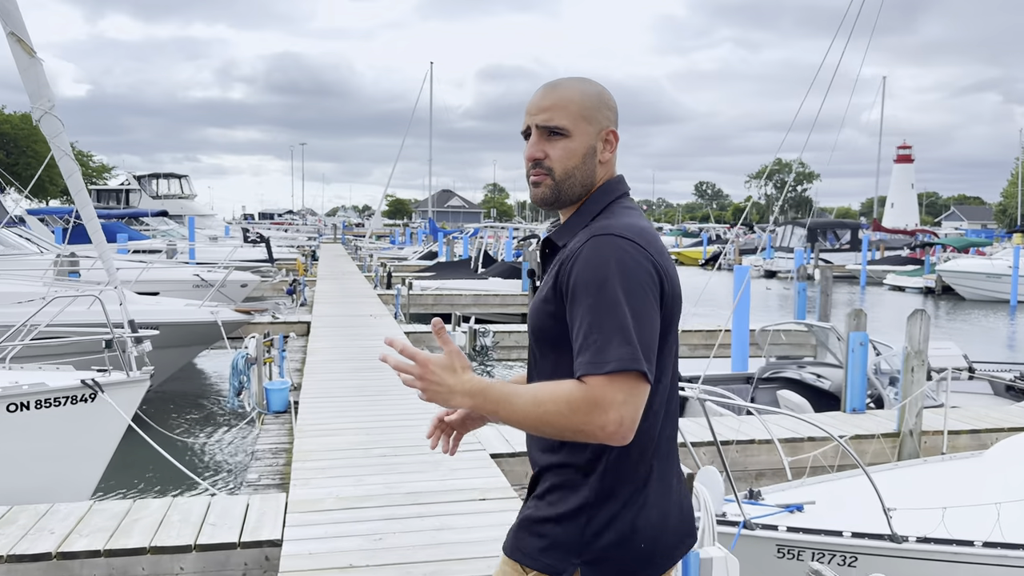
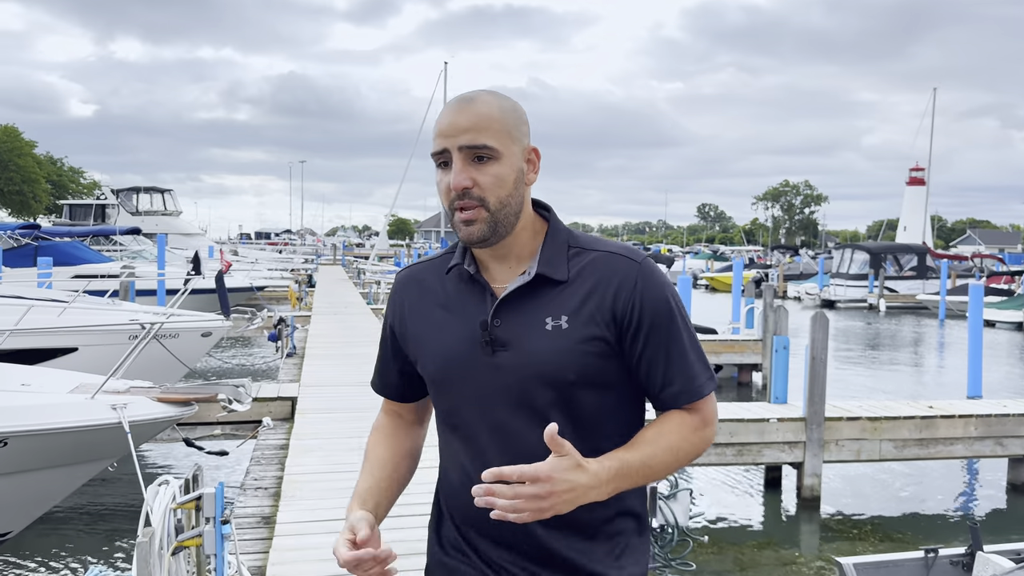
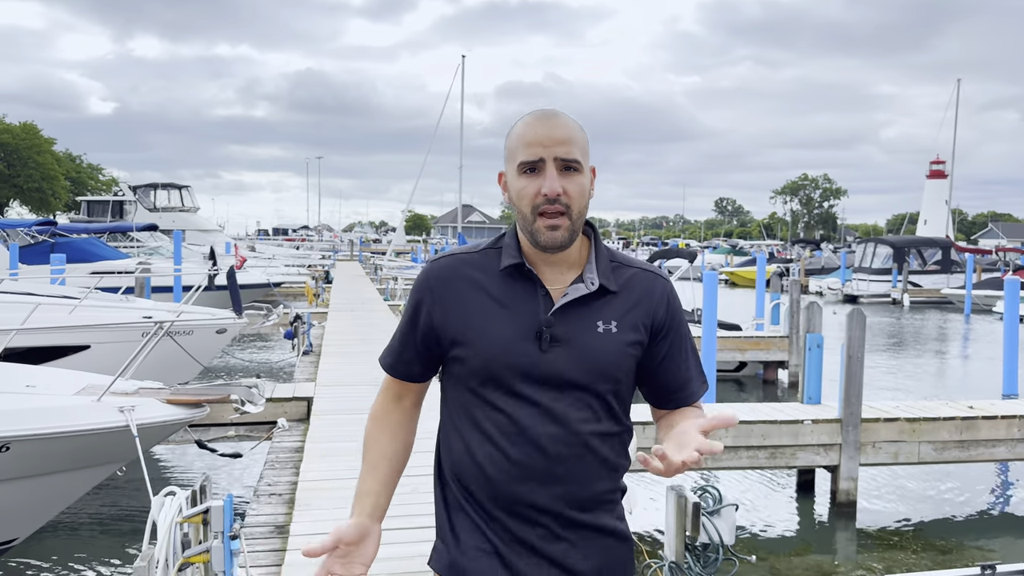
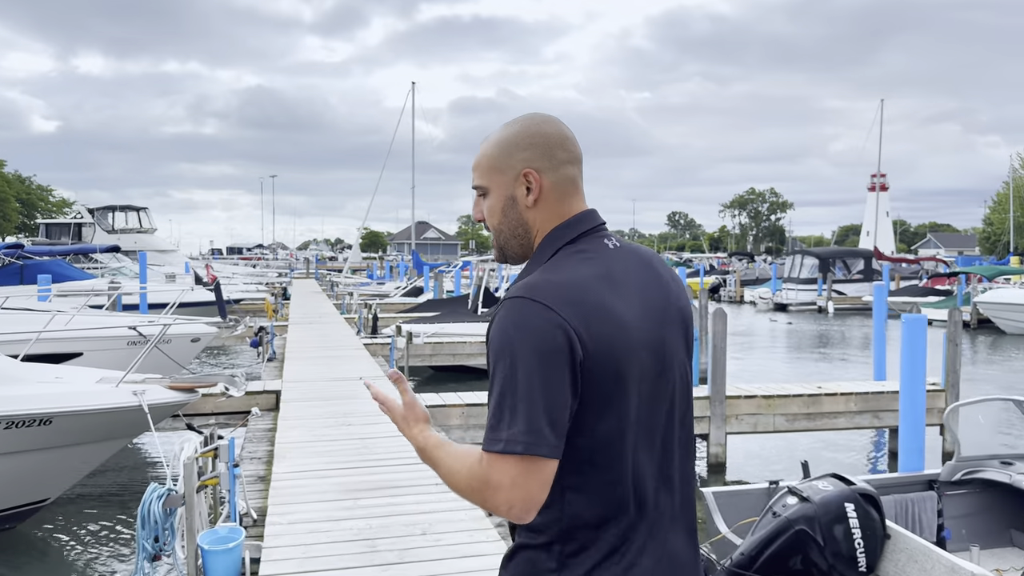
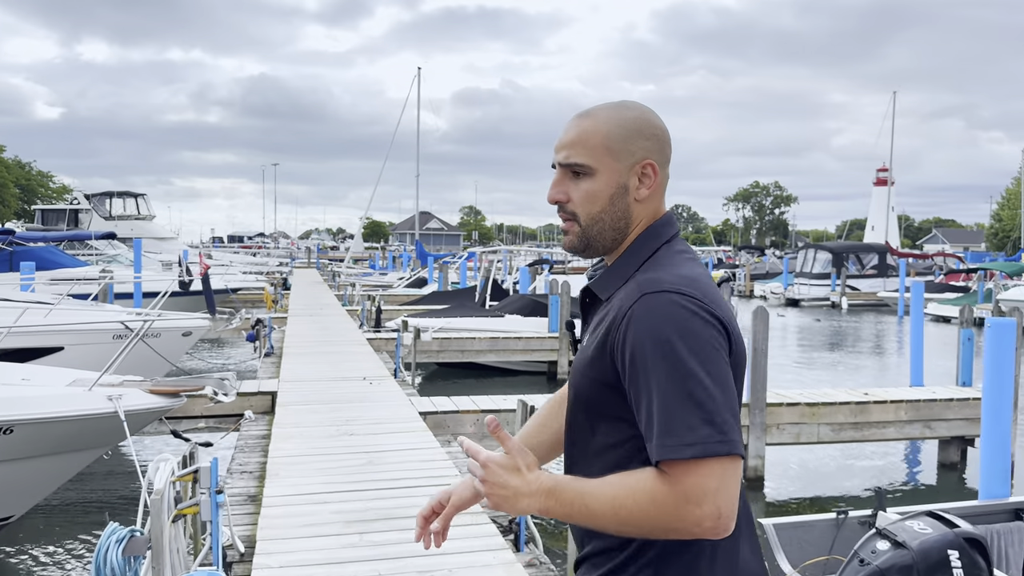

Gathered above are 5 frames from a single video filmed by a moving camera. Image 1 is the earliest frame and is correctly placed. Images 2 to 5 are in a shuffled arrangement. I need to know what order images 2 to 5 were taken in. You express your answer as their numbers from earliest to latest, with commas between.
4, 5, 2, 3
